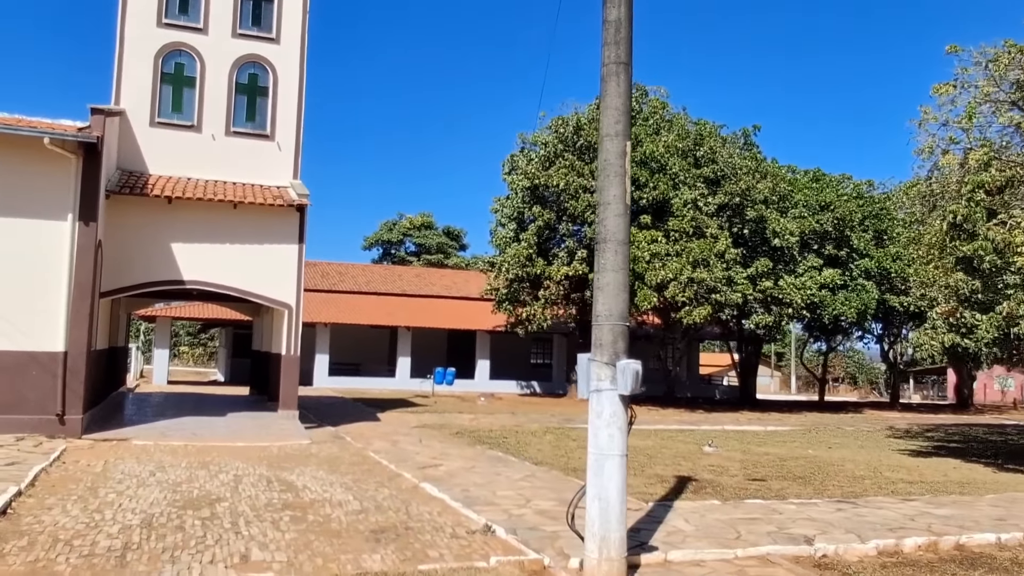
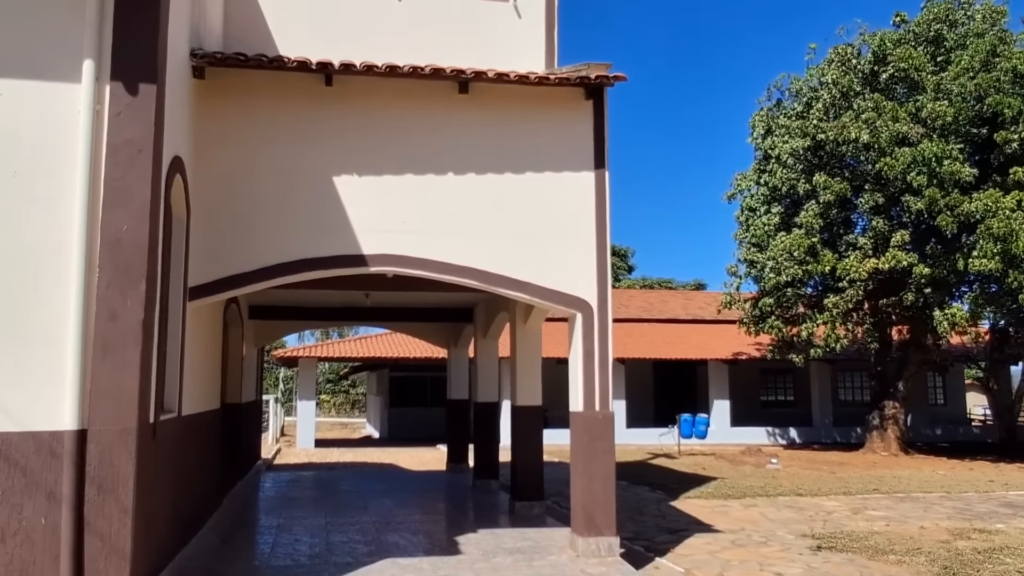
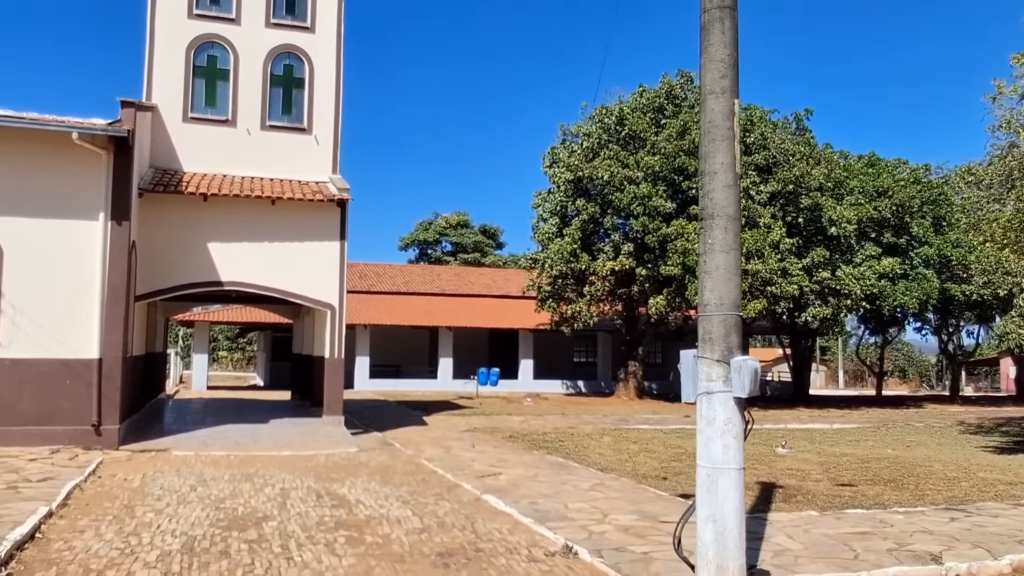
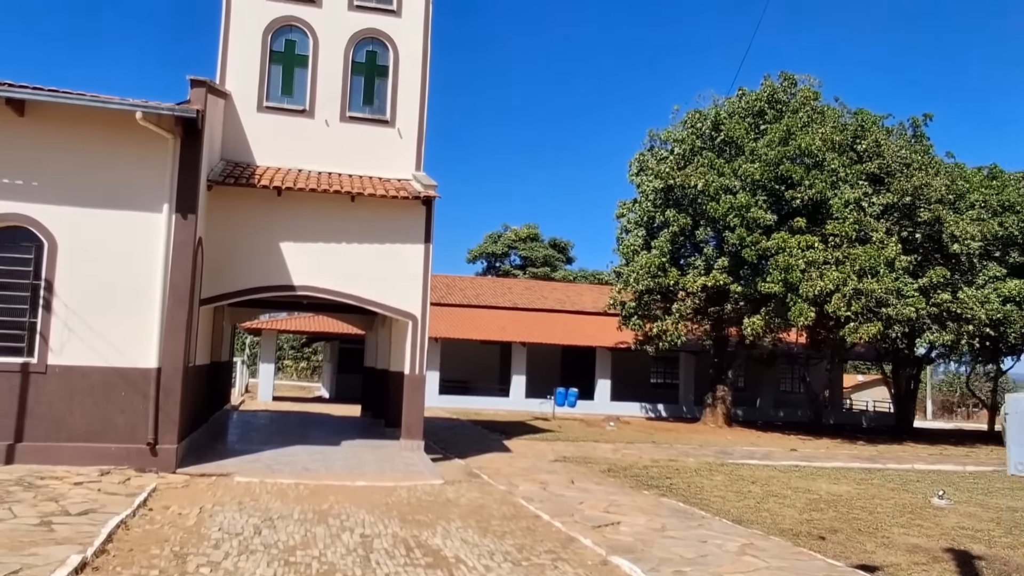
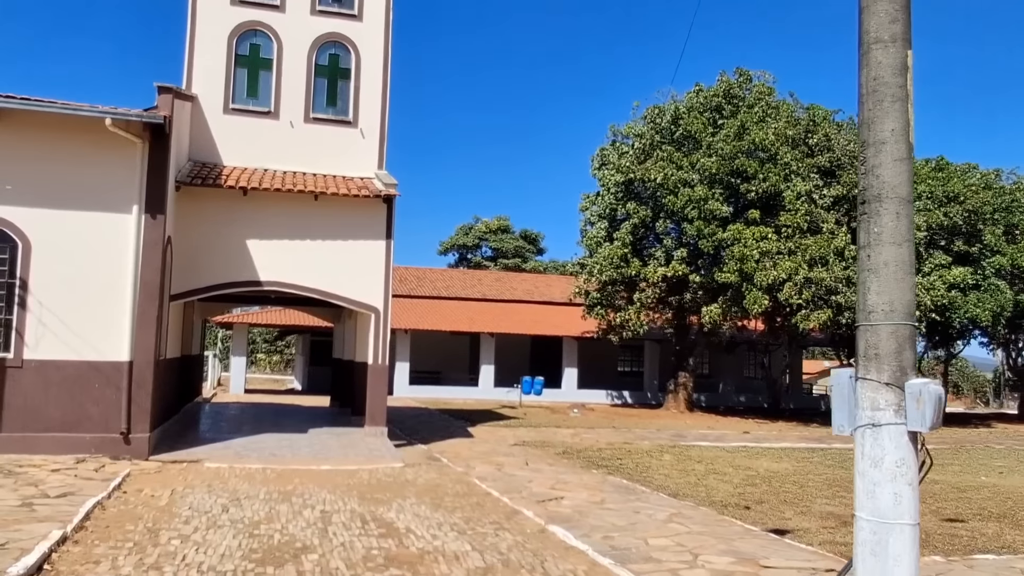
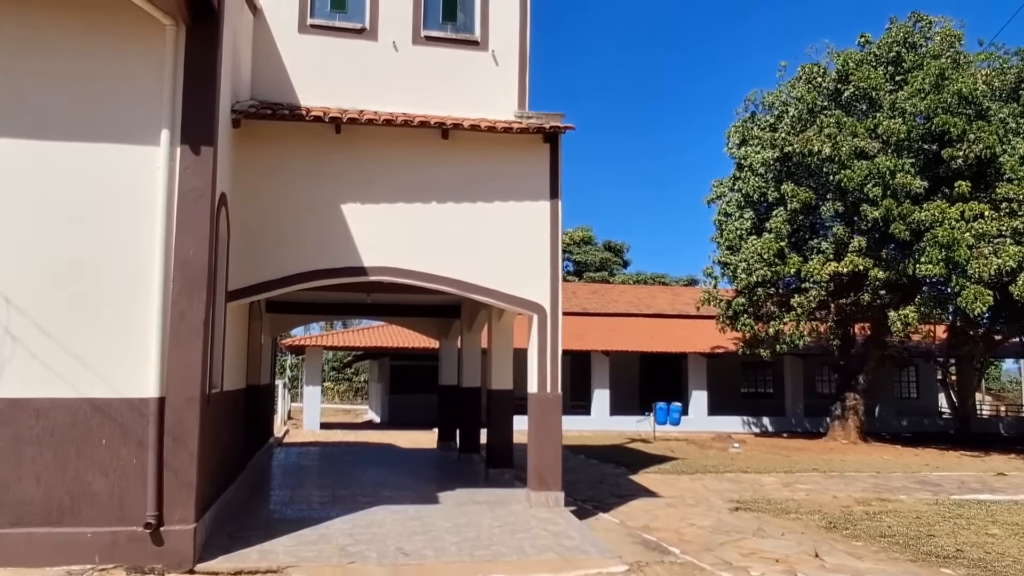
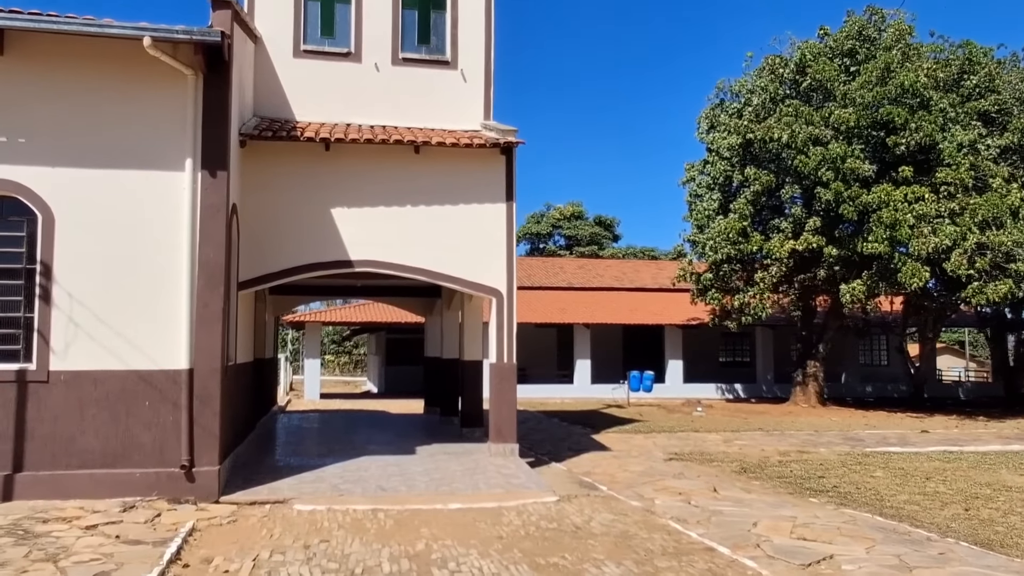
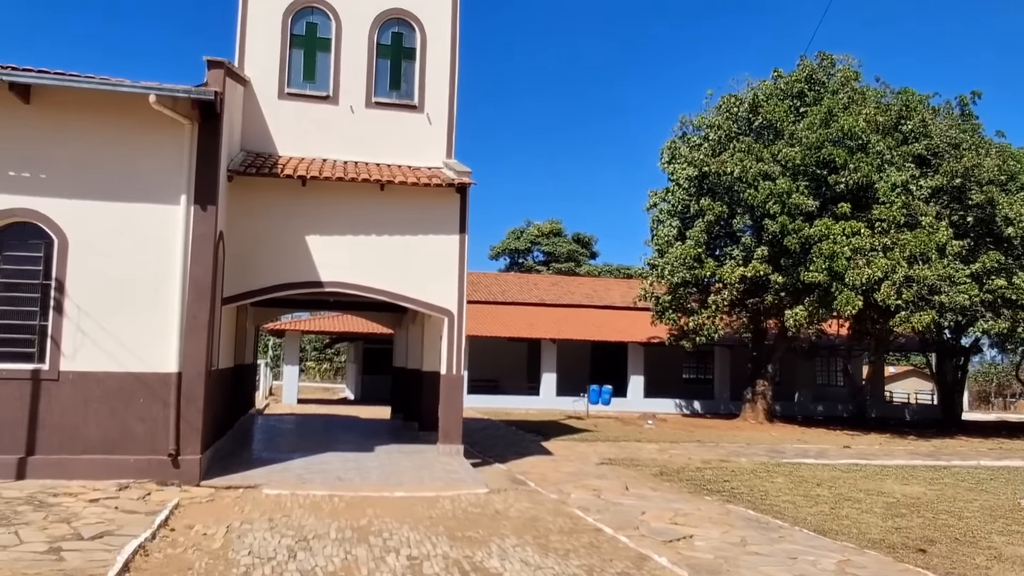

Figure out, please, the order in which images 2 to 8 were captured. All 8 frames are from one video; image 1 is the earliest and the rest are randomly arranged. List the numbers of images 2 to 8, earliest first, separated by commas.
3, 5, 4, 8, 7, 6, 2
